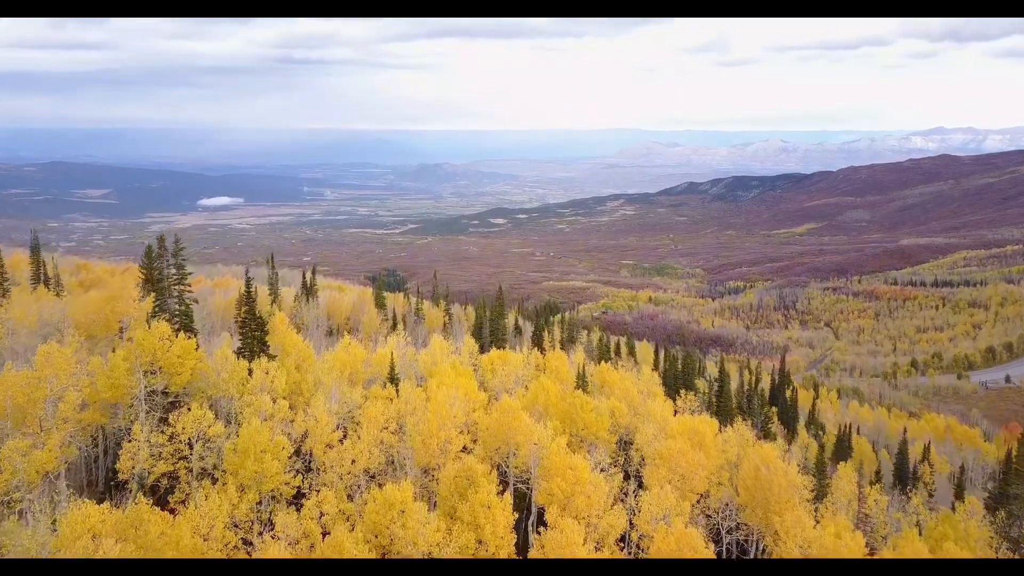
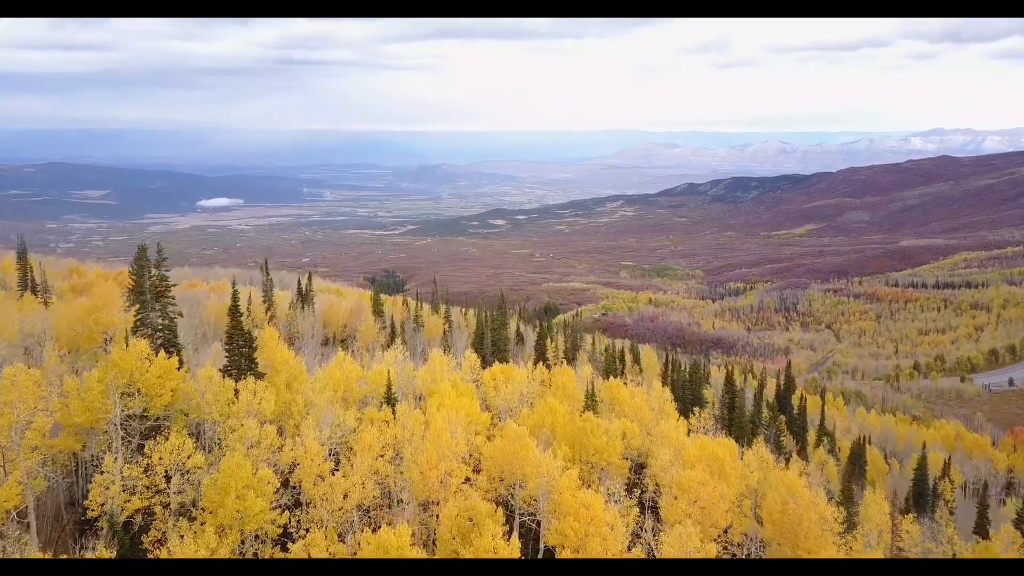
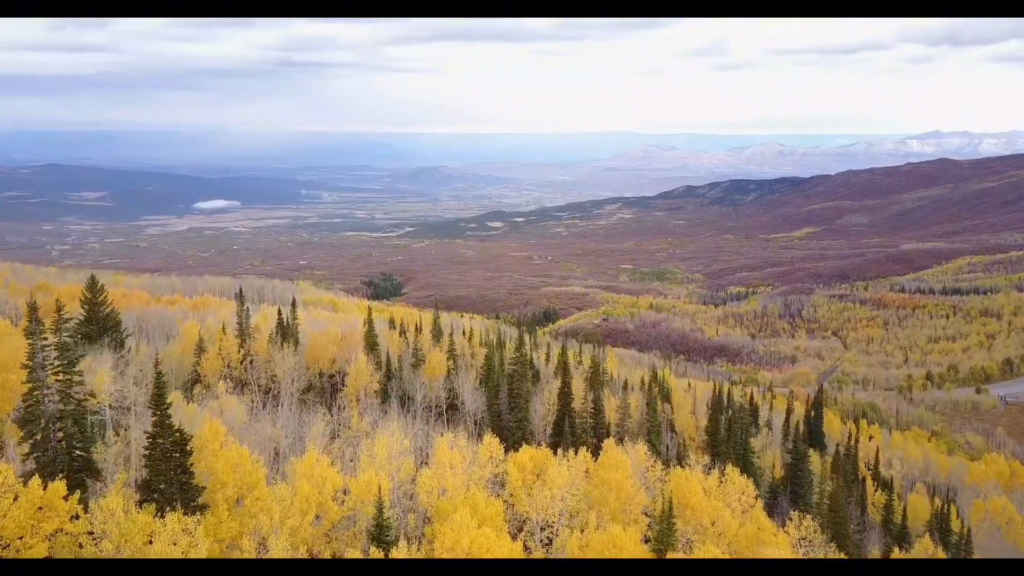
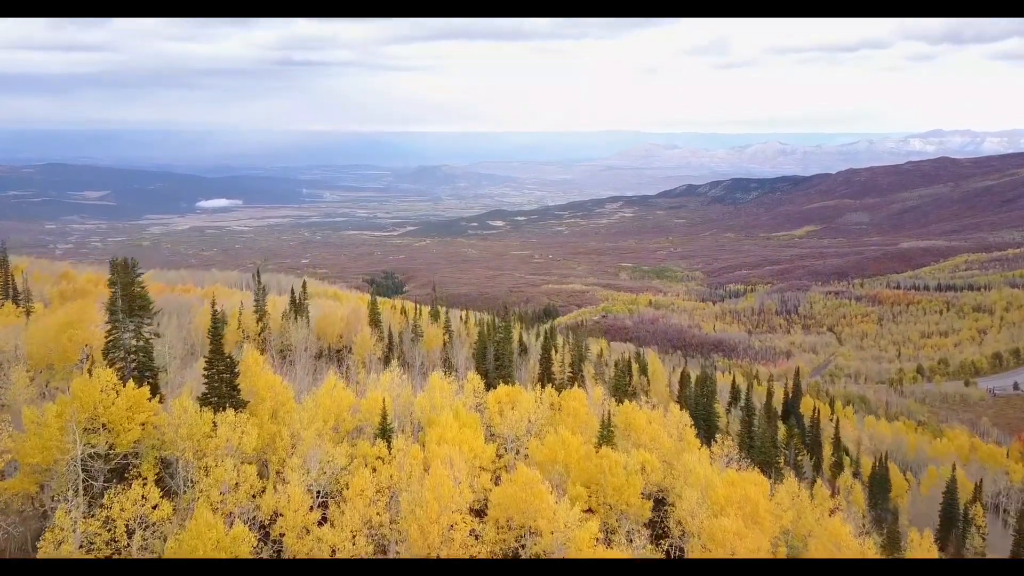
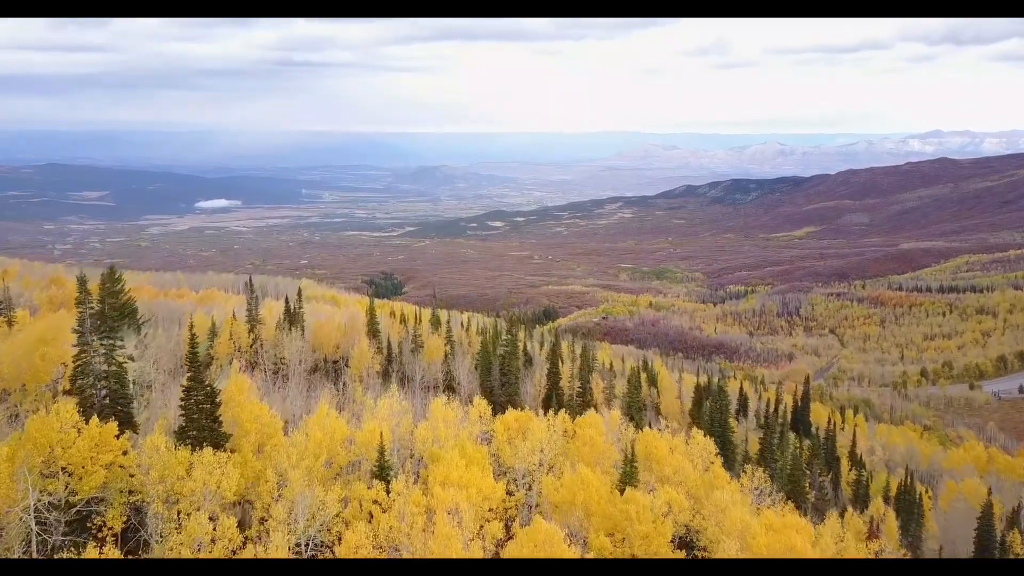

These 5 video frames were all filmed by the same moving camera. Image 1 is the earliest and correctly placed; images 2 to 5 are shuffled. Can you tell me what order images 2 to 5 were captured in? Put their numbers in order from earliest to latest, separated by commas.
2, 4, 5, 3
